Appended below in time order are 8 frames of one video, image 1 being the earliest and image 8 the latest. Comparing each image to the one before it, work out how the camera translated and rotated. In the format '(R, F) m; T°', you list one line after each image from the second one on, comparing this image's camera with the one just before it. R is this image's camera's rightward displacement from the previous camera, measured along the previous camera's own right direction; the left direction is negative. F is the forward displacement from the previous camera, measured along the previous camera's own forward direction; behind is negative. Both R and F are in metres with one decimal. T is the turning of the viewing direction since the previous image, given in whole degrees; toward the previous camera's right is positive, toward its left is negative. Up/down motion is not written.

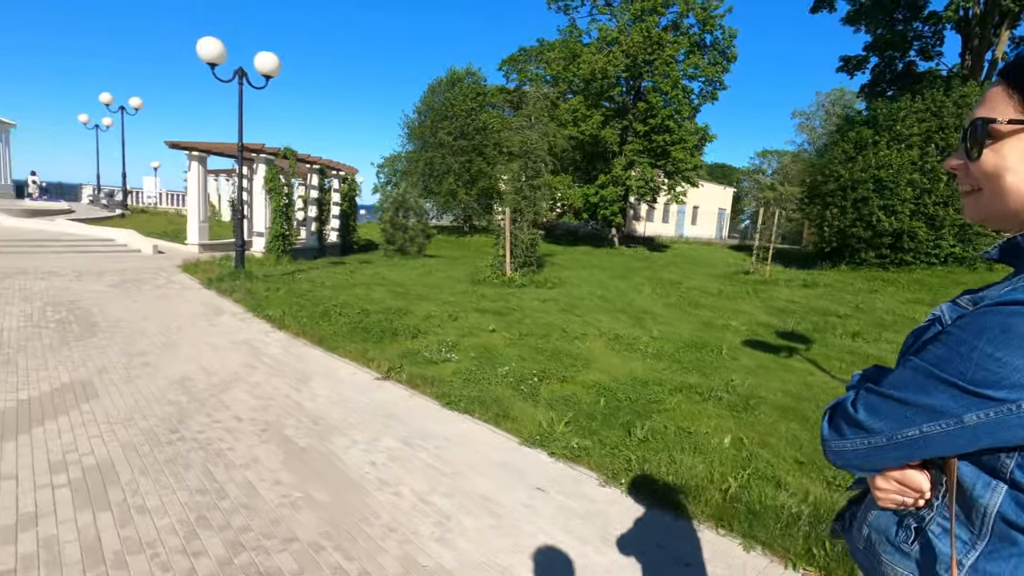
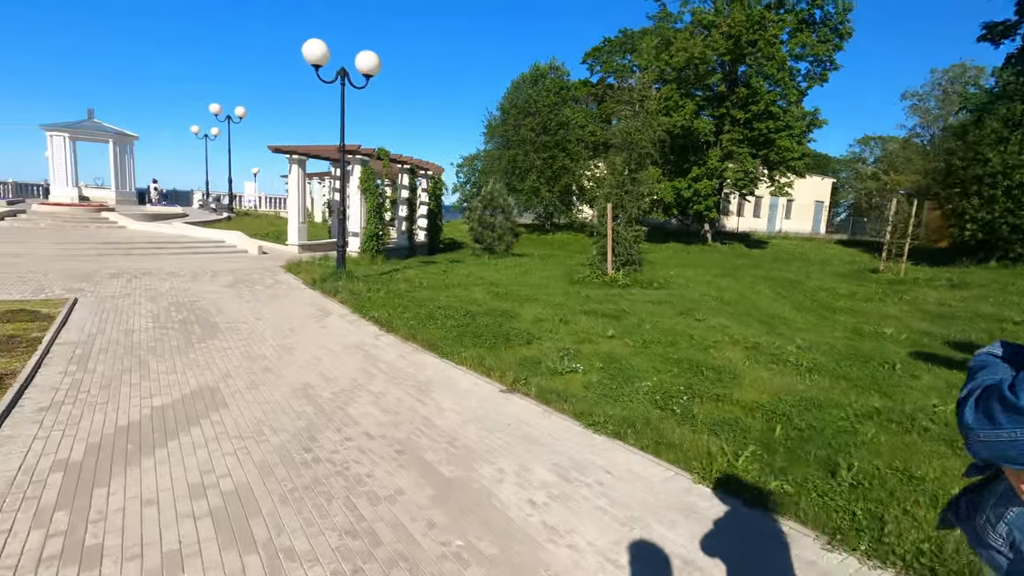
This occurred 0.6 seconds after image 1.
(-0.7, +0.6) m; -8°
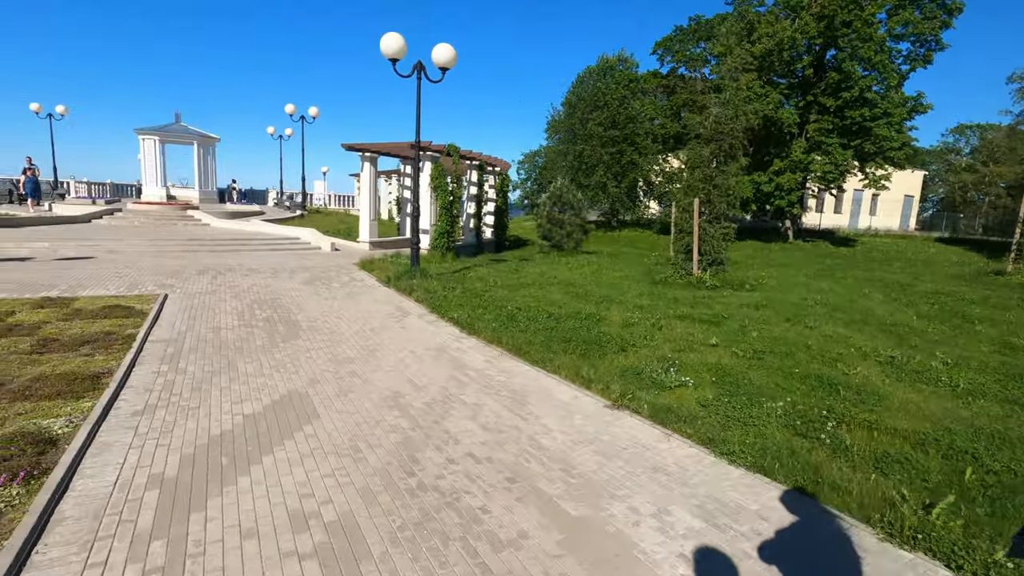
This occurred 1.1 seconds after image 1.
(-0.5, +0.5) m; -6°
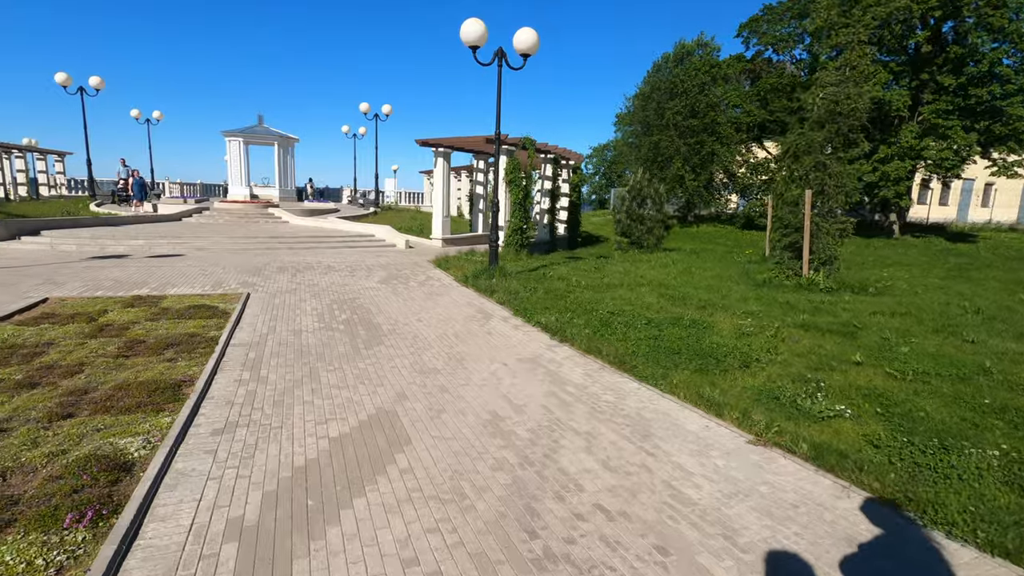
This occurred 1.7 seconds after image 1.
(-0.5, +0.7) m; -7°
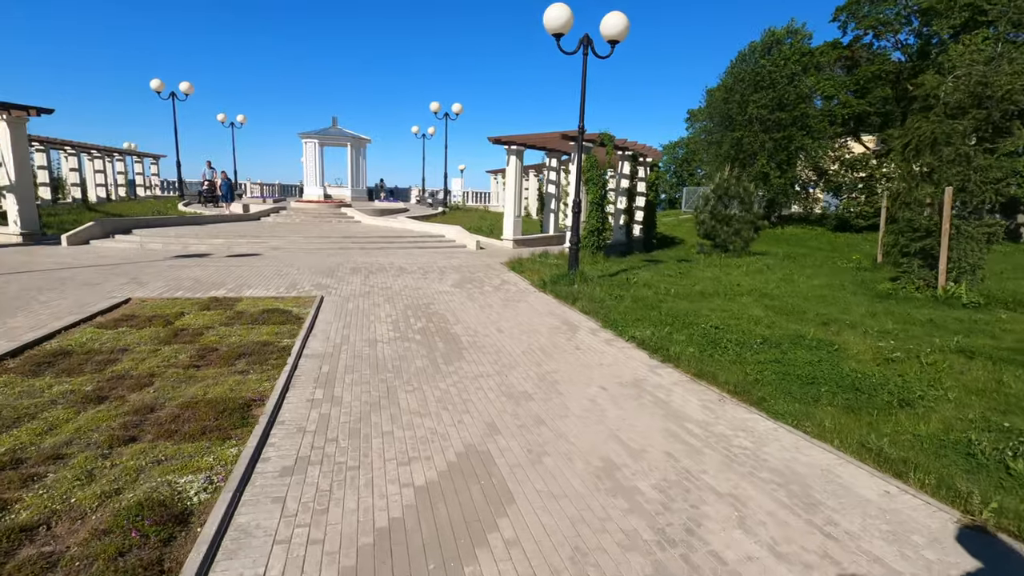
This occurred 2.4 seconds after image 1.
(-0.4, +0.8) m; -7°
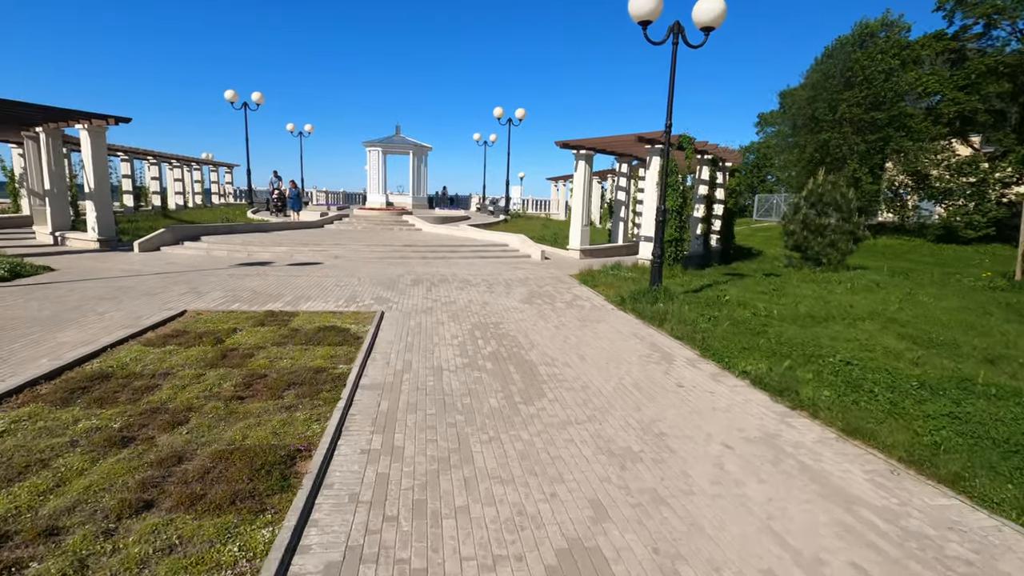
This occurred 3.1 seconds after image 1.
(-0.4, +1.0) m; -6°
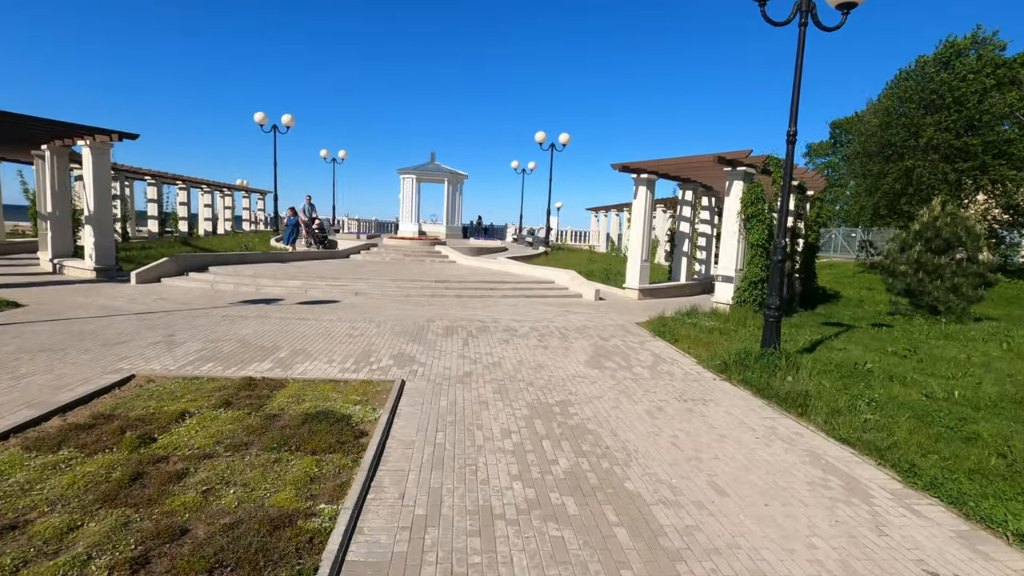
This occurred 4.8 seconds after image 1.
(-0.5, +2.3) m; -3°
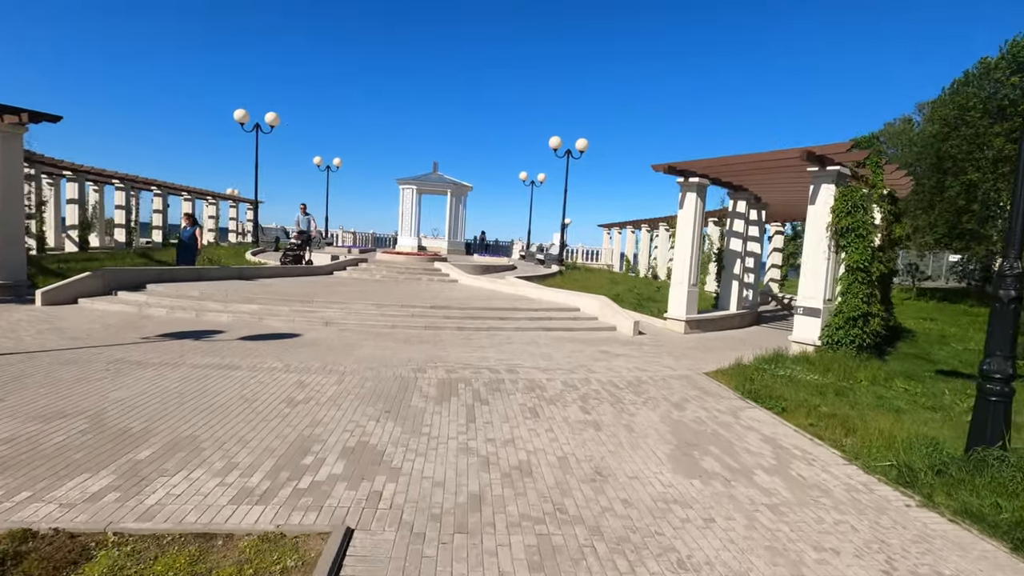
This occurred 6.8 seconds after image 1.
(-0.3, +2.9) m; 0°
